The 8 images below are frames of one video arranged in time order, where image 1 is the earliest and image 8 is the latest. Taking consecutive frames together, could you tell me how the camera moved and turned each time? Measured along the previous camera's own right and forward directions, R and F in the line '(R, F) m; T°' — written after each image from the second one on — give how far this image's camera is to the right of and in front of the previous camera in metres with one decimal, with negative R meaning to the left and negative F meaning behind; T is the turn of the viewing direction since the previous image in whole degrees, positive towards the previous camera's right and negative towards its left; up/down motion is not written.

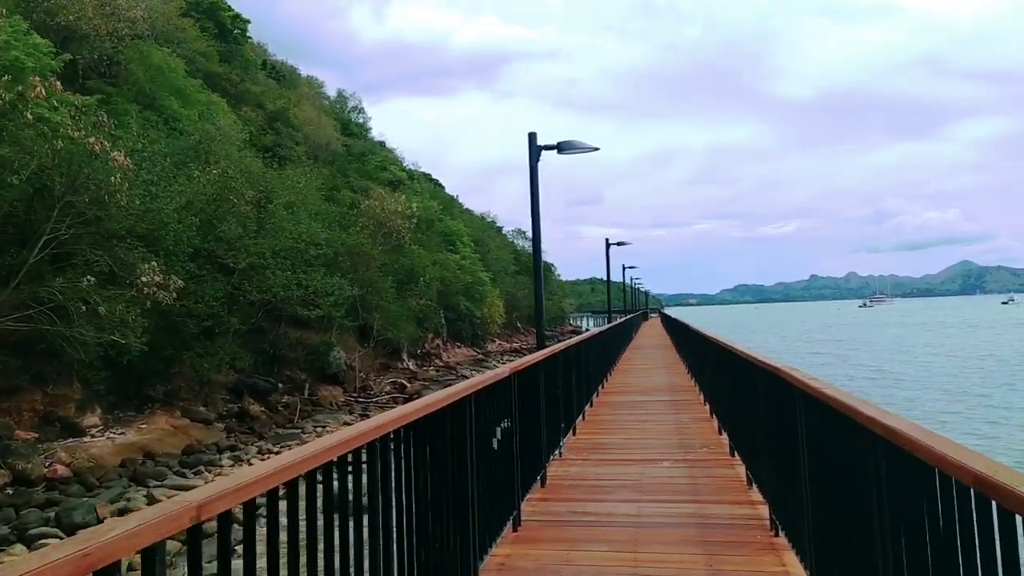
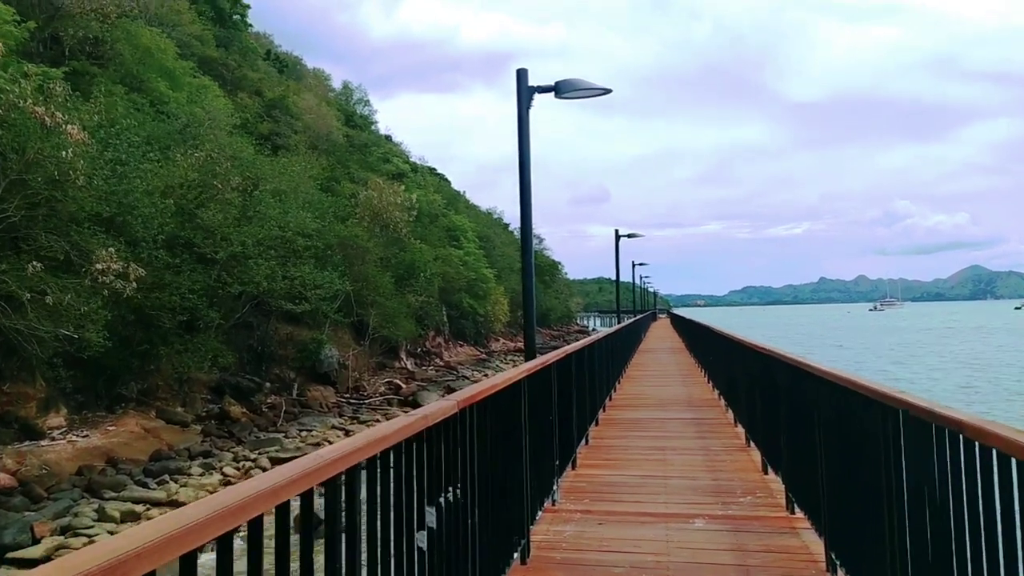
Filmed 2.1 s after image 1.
(+0.2, +1.4) m; -1°
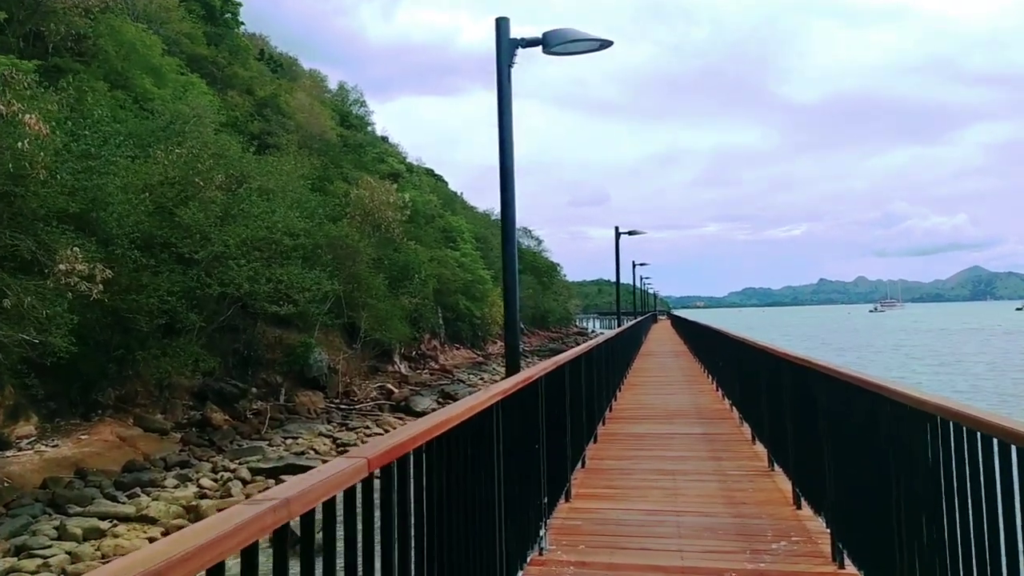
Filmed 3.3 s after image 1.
(+0.1, +0.8) m; 0°
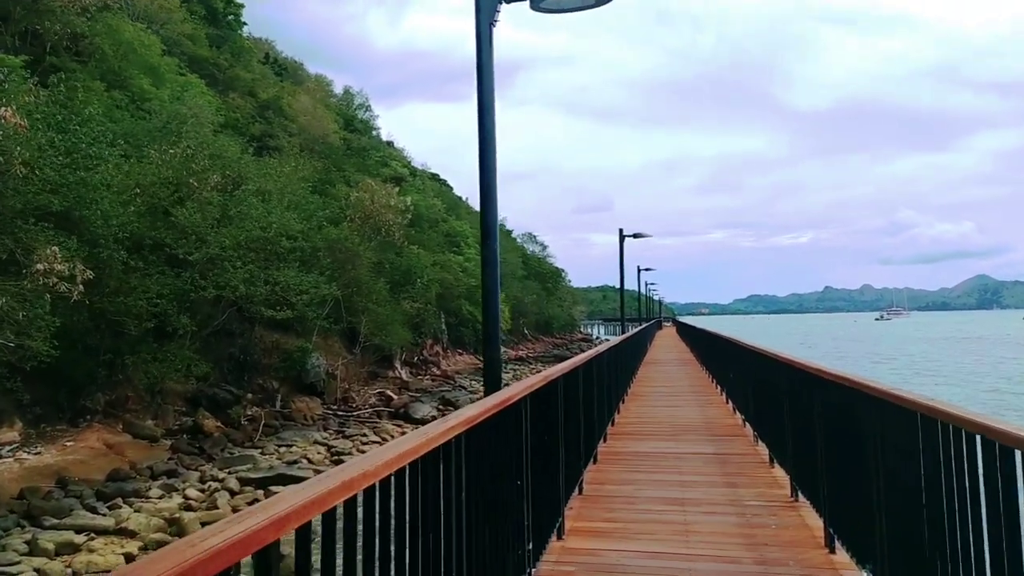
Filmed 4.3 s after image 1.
(+0.1, +0.6) m; 0°
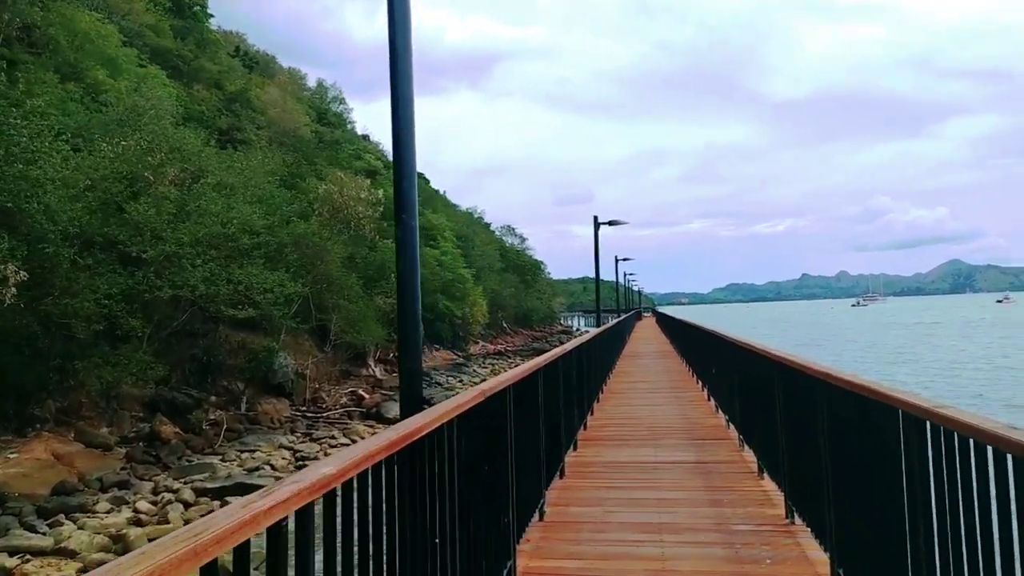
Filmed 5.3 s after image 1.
(+0.2, +0.7) m; +2°
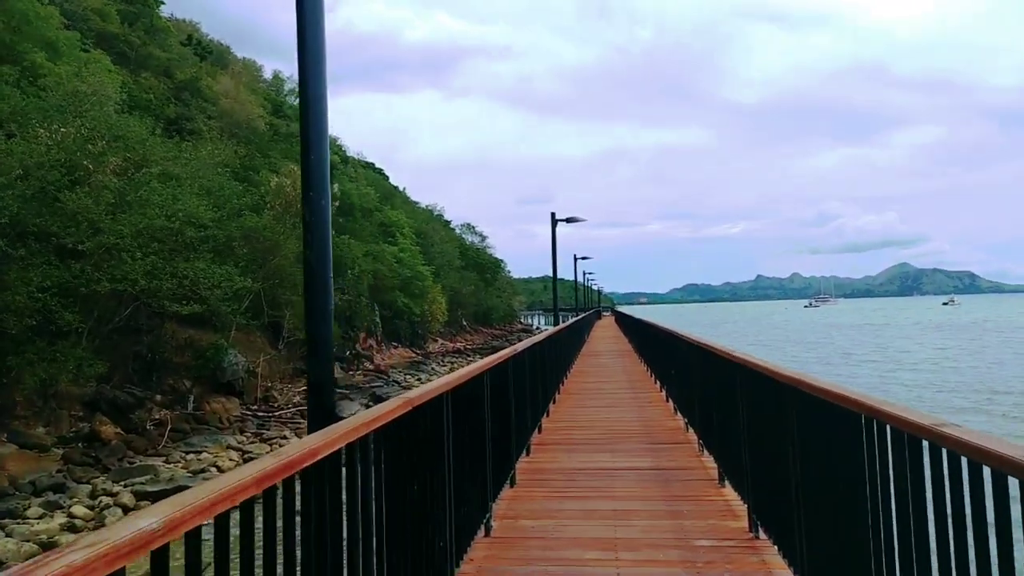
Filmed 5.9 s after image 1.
(+0.1, +0.3) m; +3°
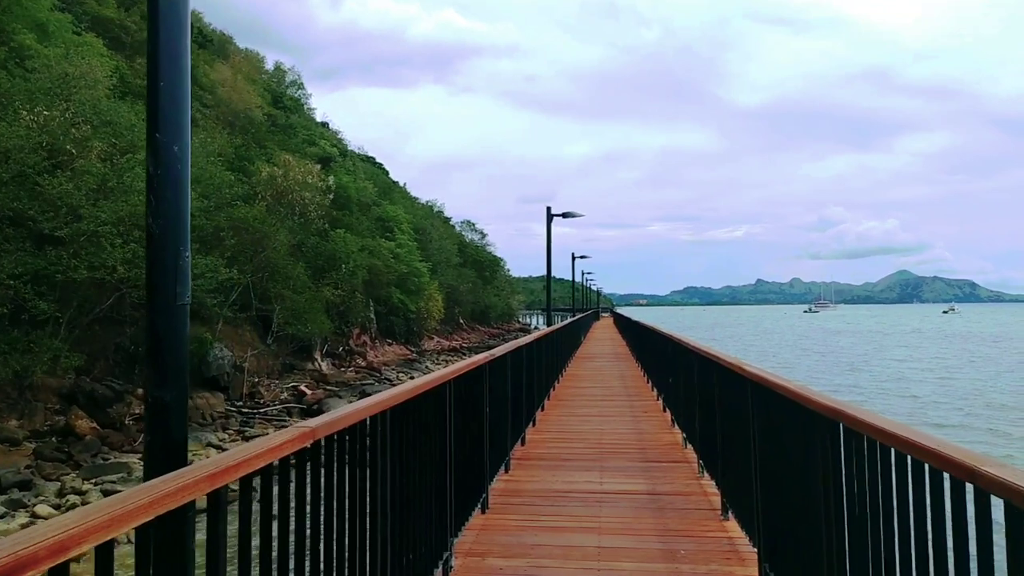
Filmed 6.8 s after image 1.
(+0.1, +0.6) m; 0°
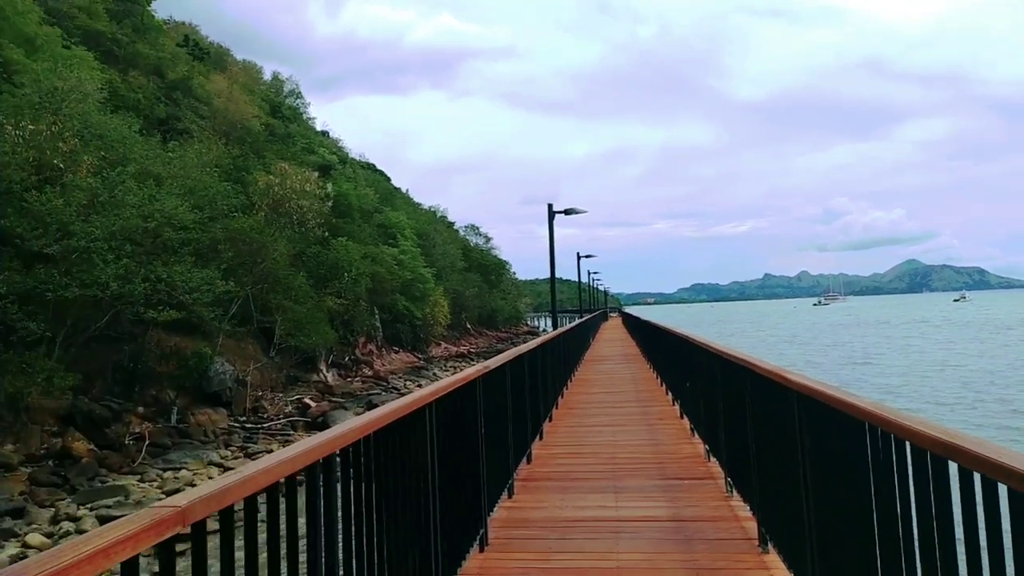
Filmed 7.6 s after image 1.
(+0.1, +0.5) m; -1°
